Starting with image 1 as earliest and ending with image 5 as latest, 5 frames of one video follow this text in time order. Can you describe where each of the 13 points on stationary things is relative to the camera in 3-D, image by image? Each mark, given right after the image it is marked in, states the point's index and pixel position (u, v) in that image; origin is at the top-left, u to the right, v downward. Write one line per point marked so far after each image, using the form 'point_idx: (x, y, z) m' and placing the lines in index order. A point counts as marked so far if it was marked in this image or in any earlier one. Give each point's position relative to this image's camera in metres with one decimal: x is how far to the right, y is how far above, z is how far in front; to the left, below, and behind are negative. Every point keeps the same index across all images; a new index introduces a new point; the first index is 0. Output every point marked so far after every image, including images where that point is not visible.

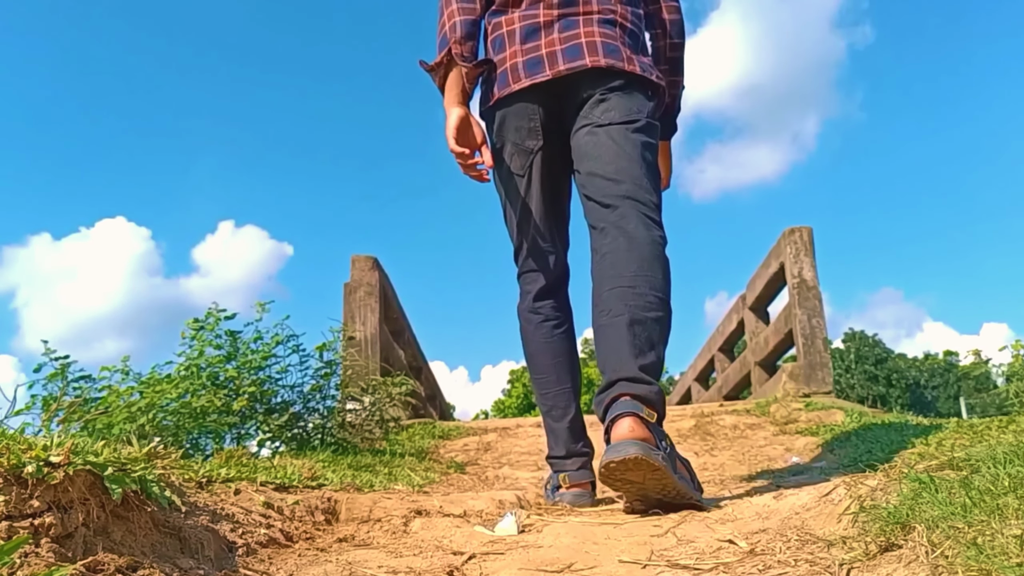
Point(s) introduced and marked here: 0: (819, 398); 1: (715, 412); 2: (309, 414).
0: (+2.0, -0.7, +5.7) m
1: (+1.3, -0.8, +5.7) m
2: (-1.0, -0.6, +4.2) m
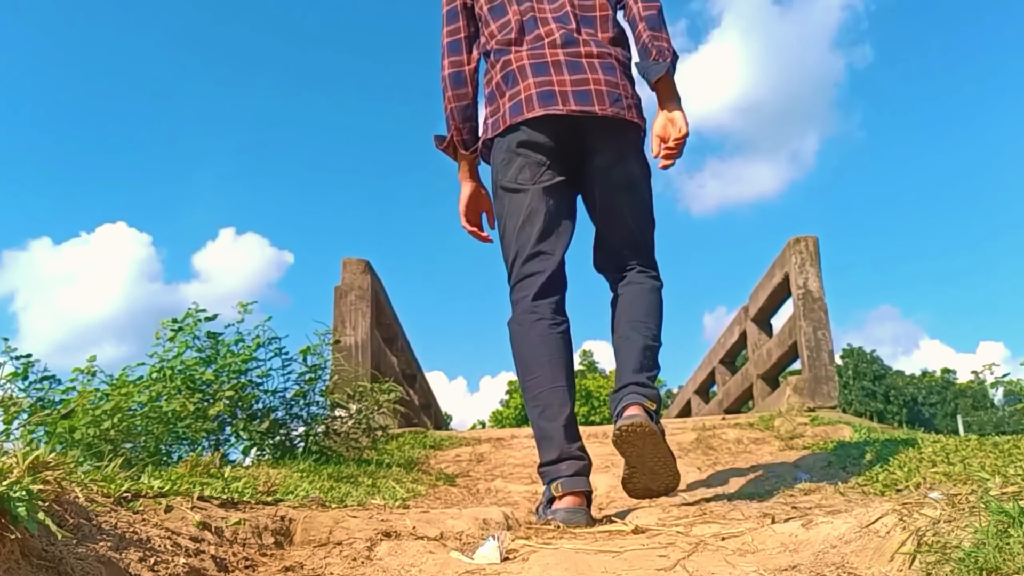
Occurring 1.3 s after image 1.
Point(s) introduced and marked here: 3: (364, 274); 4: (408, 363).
0: (+2.0, -0.8, +5.5) m
1: (+1.3, -0.9, +5.5) m
2: (-1.0, -0.6, +4.0) m
3: (-0.9, +0.1, +5.4) m
4: (-0.7, -0.6, +6.8) m
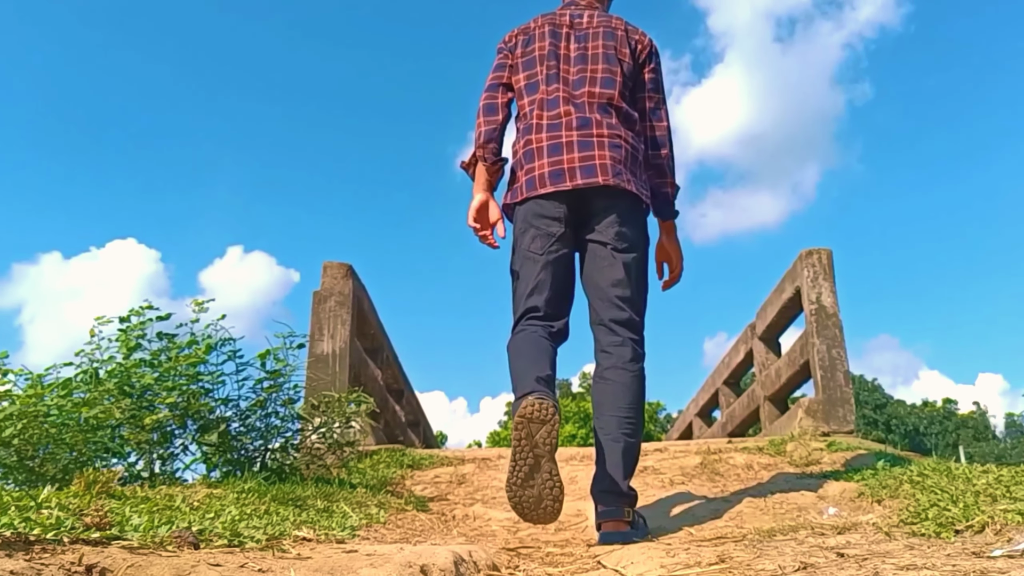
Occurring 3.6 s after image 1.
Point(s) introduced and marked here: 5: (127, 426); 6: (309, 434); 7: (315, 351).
0: (+1.9, -0.9, +5.0) m
1: (+1.2, -0.9, +5.1) m
2: (-1.1, -0.6, +3.6) m
3: (-0.9, +0.1, +5.0) m
4: (-0.8, -0.7, +6.3) m
5: (-1.5, -0.5, +3.3) m
6: (-0.9, -0.6, +3.8) m
7: (-1.1, -0.3, +4.8) m
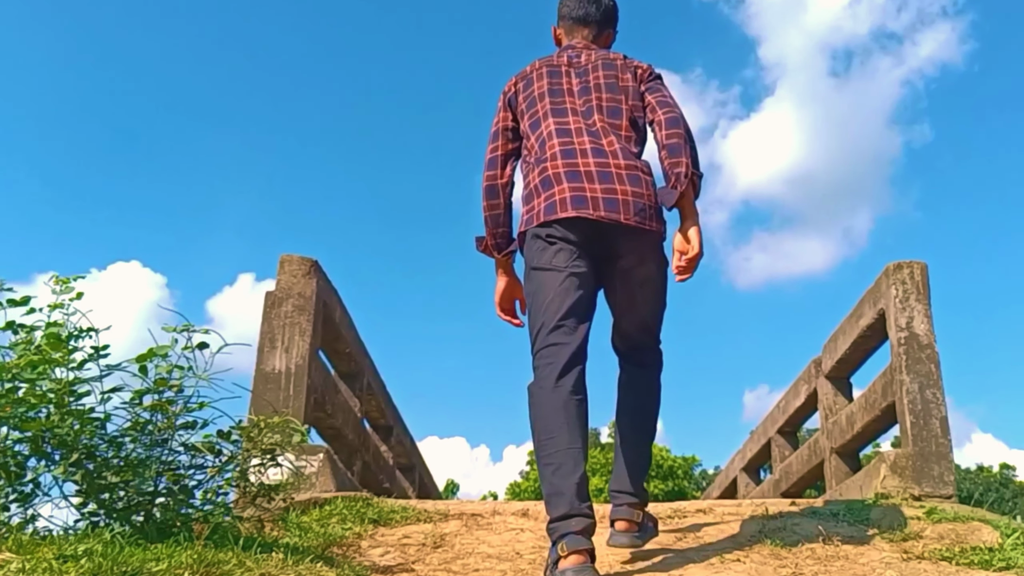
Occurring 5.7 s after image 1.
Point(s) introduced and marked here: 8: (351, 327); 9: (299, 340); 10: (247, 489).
0: (+1.9, -1.0, +3.9) m
1: (+1.2, -1.0, +3.9) m
2: (-1.1, -0.5, +2.5) m
3: (-0.9, 0.0, +3.9) m
4: (-0.7, -0.8, +5.3) m
5: (-1.5, -0.4, +2.3) m
6: (-0.9, -0.6, +2.7) m
7: (-1.1, -0.3, +3.8) m
8: (-0.8, -0.2, +4.4) m
9: (-1.0, -0.2, +3.8) m
10: (-0.8, -0.6, +2.8) m
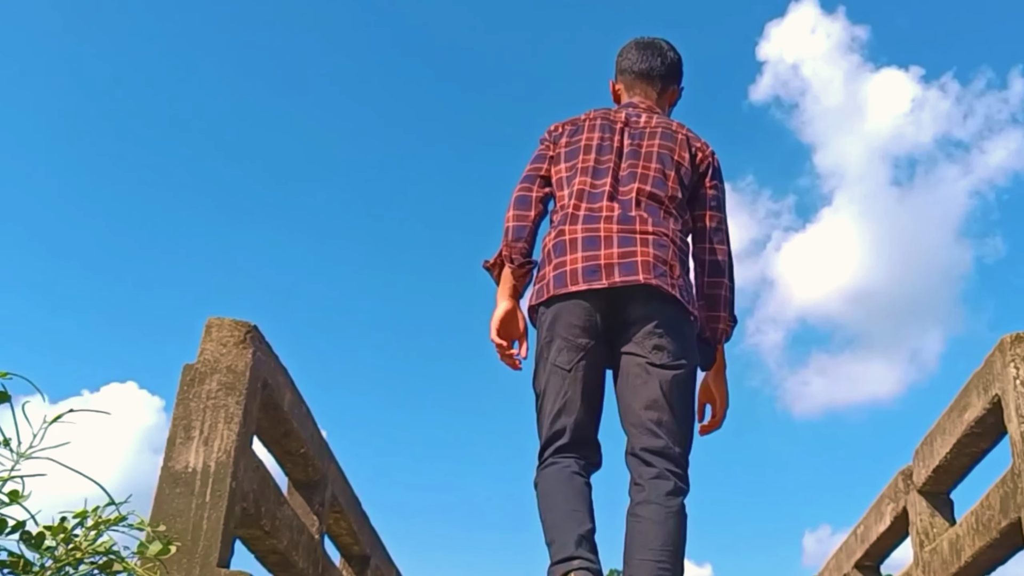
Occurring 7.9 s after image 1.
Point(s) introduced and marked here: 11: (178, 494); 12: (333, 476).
0: (+1.9, -1.2, +2.7) m
1: (+1.2, -1.2, +2.8) m
2: (-1.2, -0.6, +1.6) m
3: (-1.0, -0.2, +3.1) m
4: (-0.7, -1.2, +4.3) m
5: (-1.7, -0.4, +1.5) m
6: (-1.0, -0.7, +1.8) m
7: (-1.1, -0.6, +2.9) m
8: (-0.8, -0.5, +3.5) m
9: (-1.0, -0.5, +3.0) m
10: (-0.9, -0.7, +1.9) m
11: (-1.1, -0.7, +2.8) m
12: (-0.8, -0.8, +3.9) m
